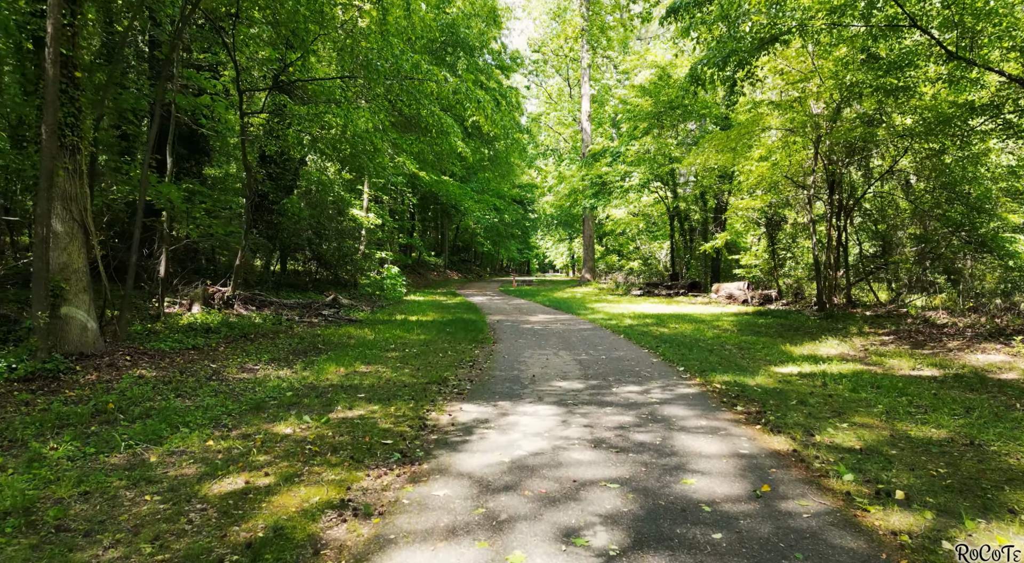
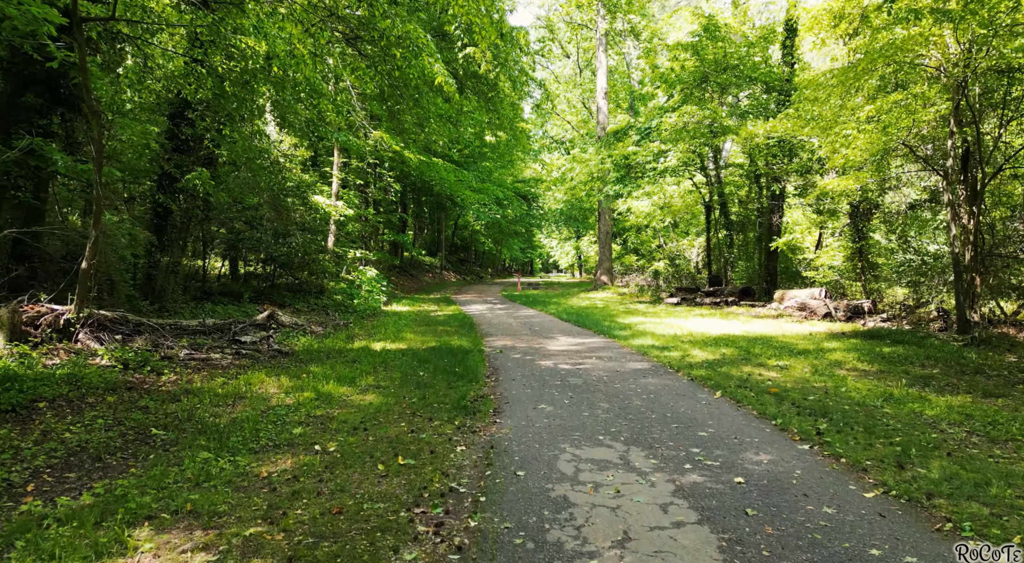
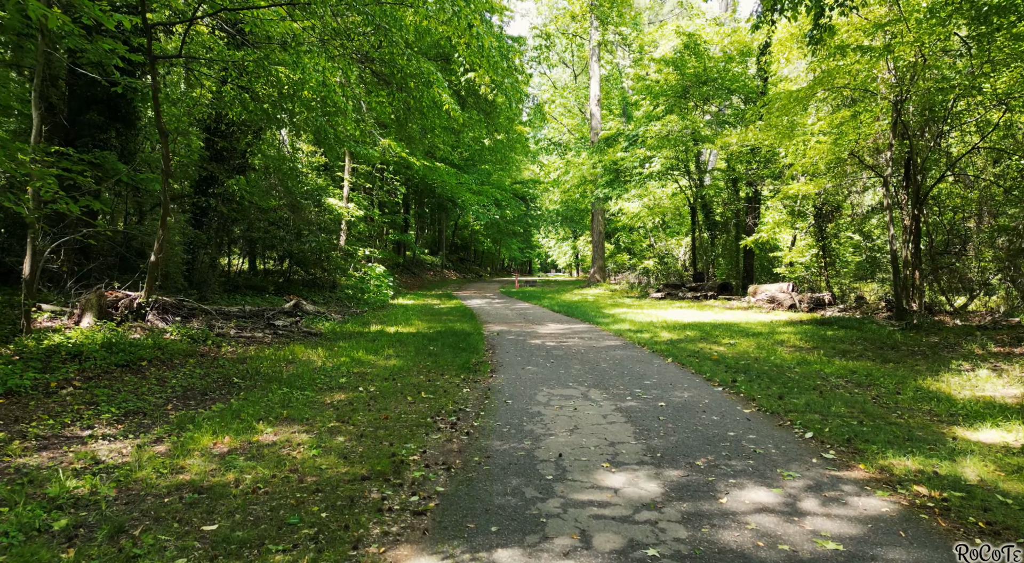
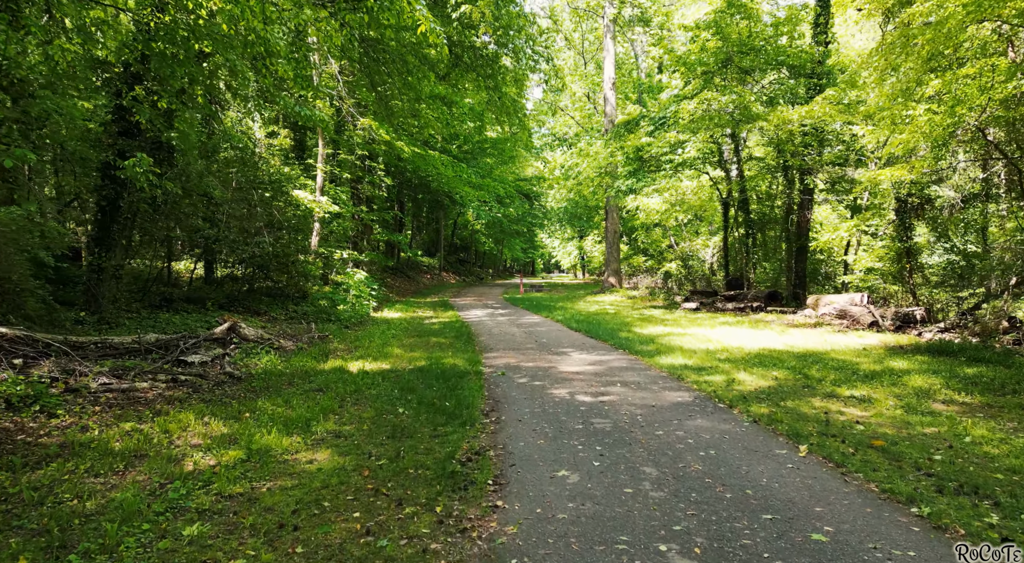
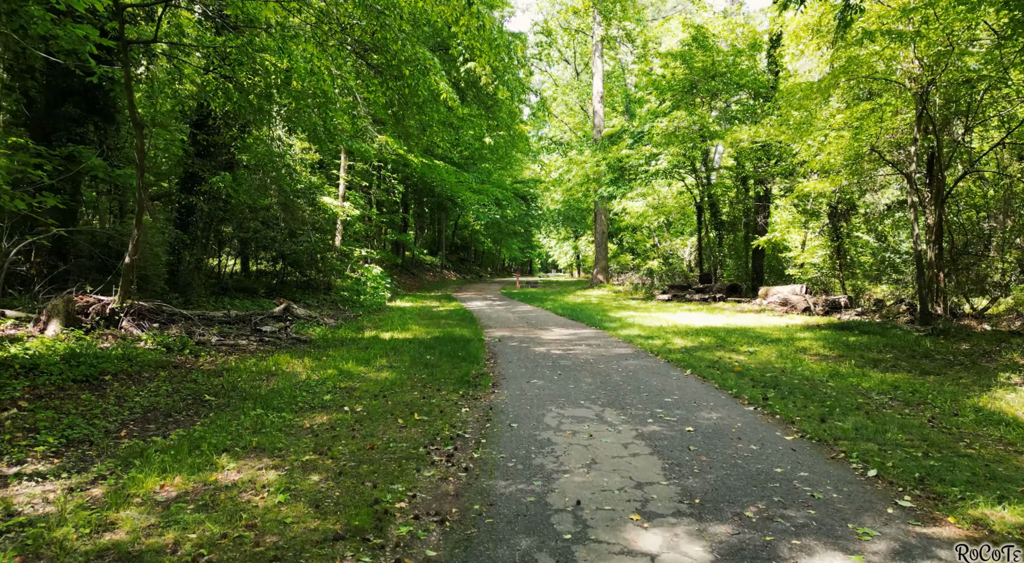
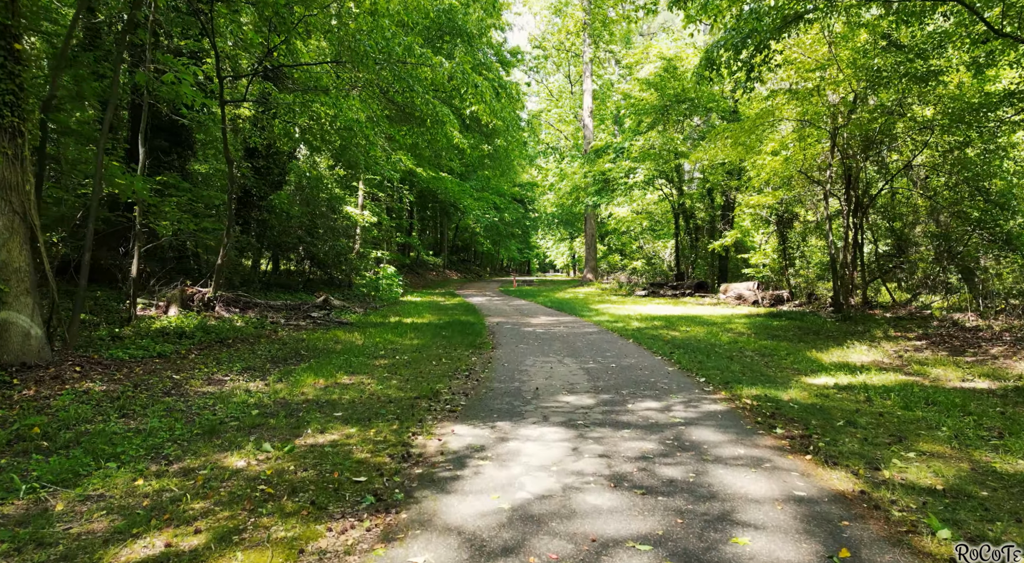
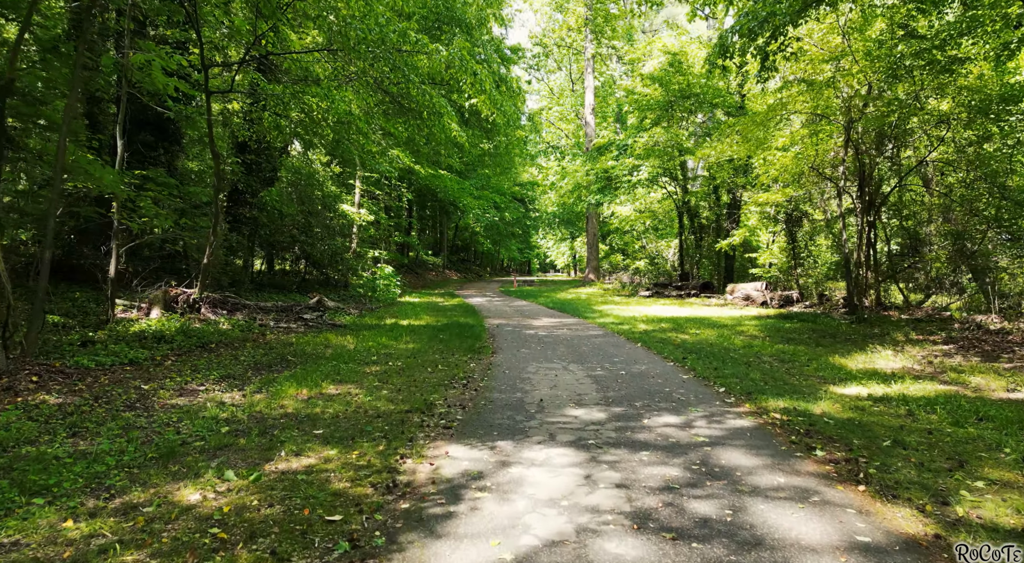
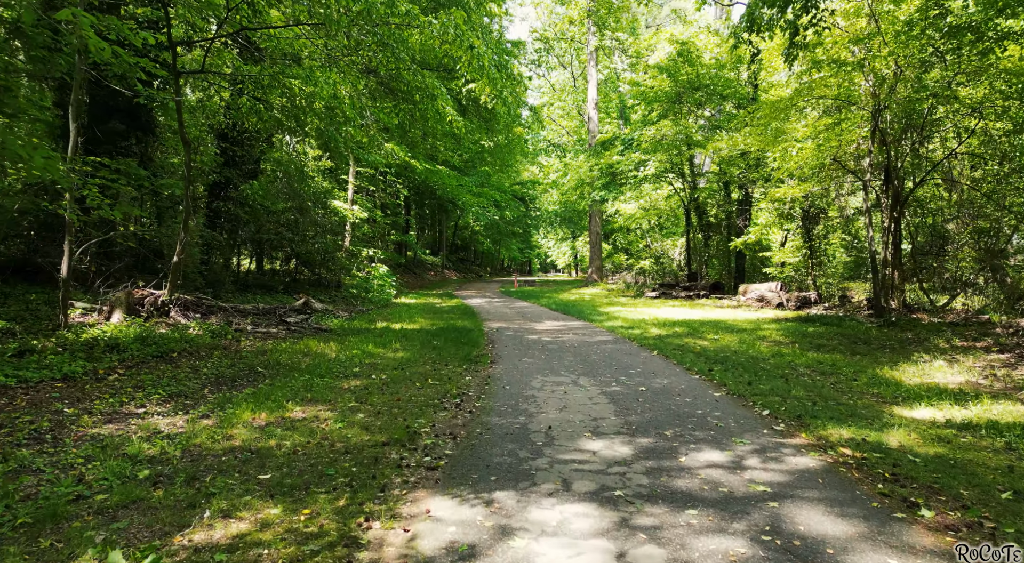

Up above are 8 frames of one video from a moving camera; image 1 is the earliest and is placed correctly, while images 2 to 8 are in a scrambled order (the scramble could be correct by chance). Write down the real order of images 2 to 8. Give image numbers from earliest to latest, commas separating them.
6, 7, 8, 3, 5, 2, 4
